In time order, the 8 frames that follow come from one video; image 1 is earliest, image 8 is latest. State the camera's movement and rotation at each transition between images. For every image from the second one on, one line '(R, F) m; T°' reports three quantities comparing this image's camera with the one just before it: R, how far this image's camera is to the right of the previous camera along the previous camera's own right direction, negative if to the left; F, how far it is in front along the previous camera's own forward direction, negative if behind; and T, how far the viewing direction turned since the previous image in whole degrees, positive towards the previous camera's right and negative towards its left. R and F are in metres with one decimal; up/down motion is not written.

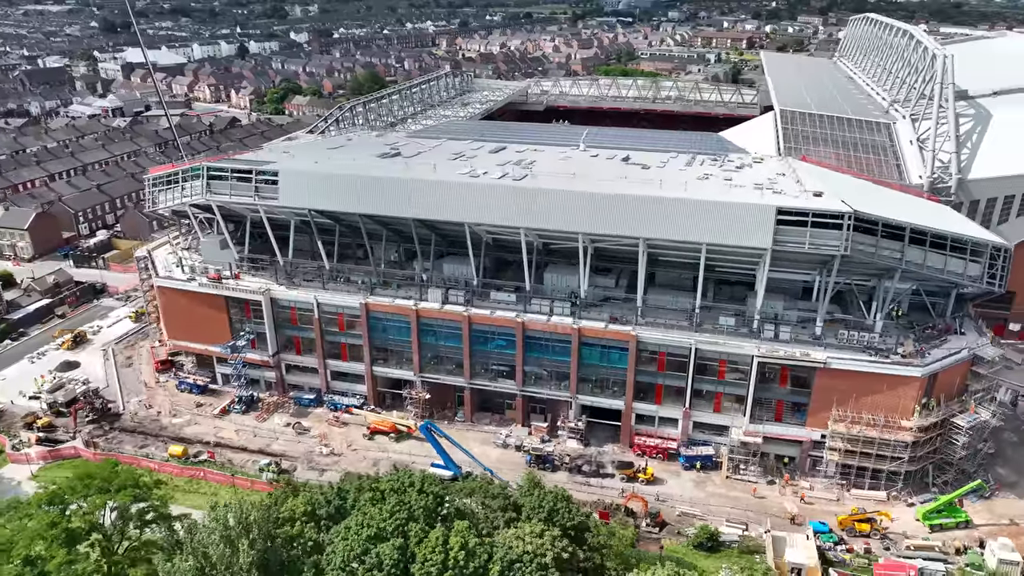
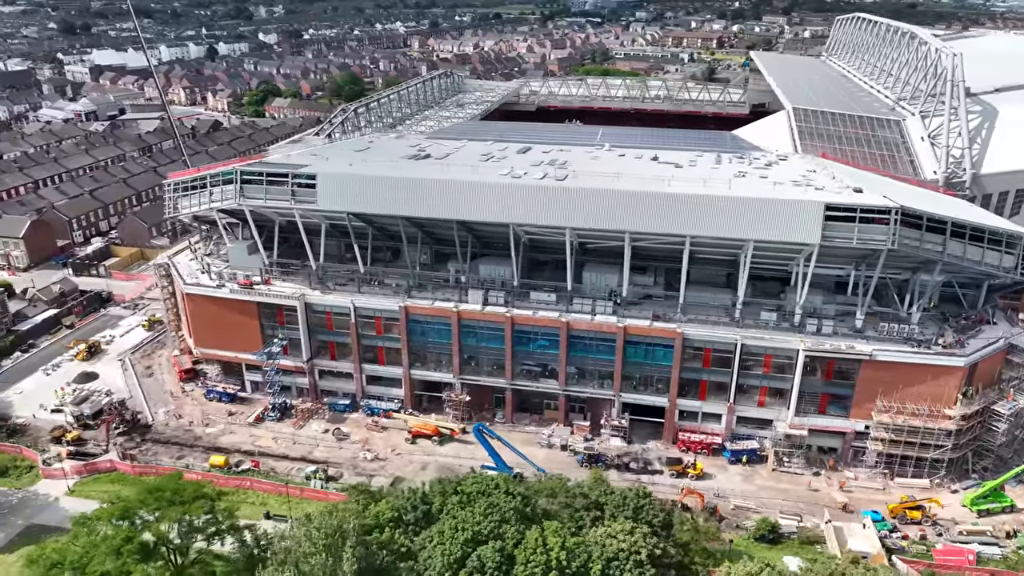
(-4.0, +0.1) m; +3°
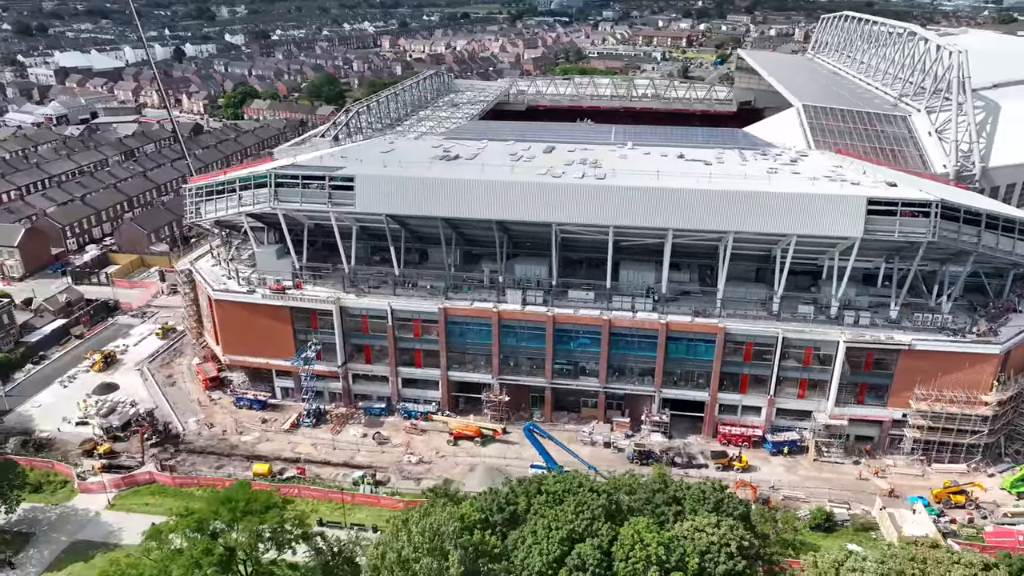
(-3.9, 0.0) m; +3°
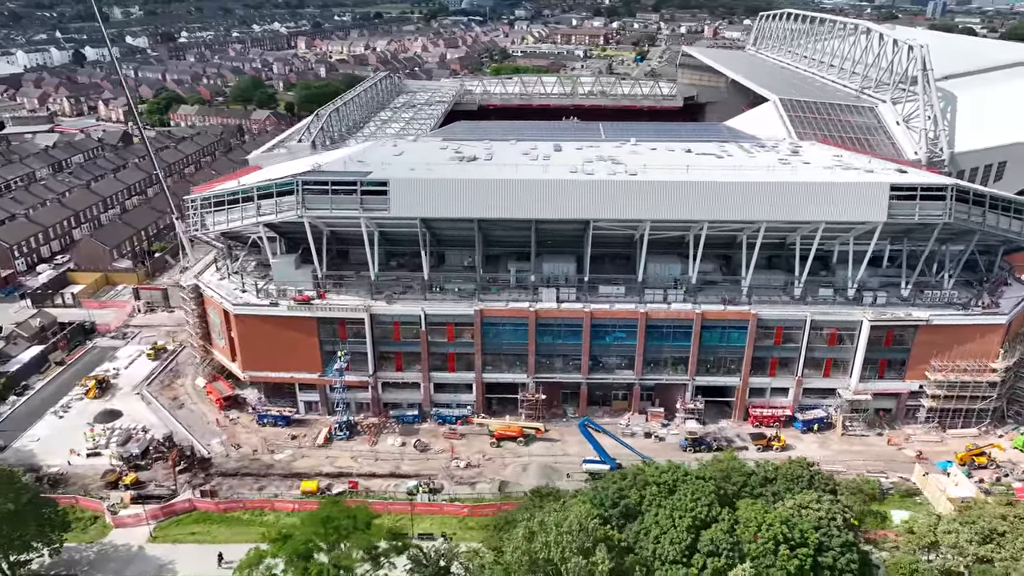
(-6.4, +0.3) m; +7°
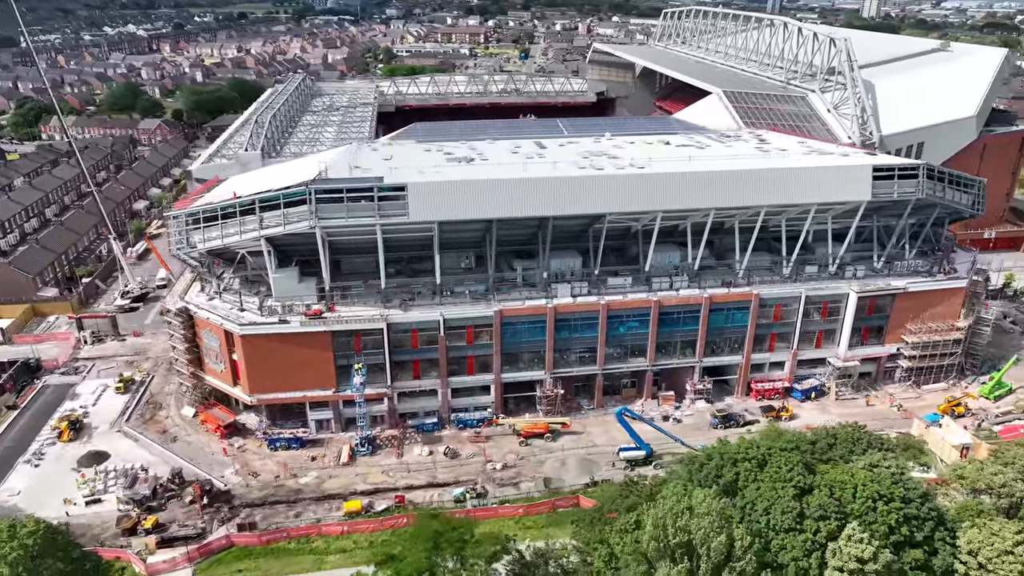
(-7.4, +0.6) m; +10°
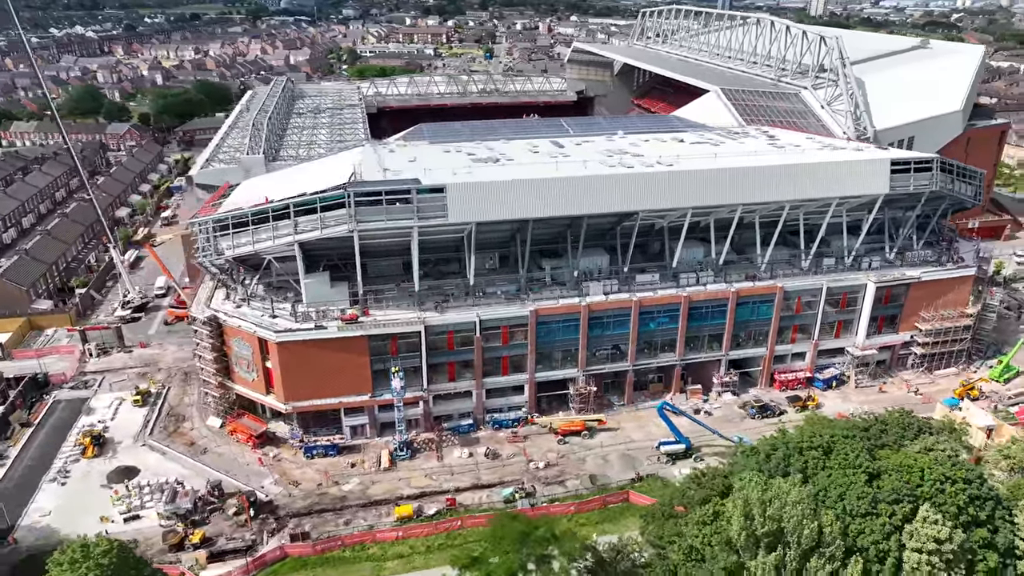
(-4.1, 0.0) m; +3°
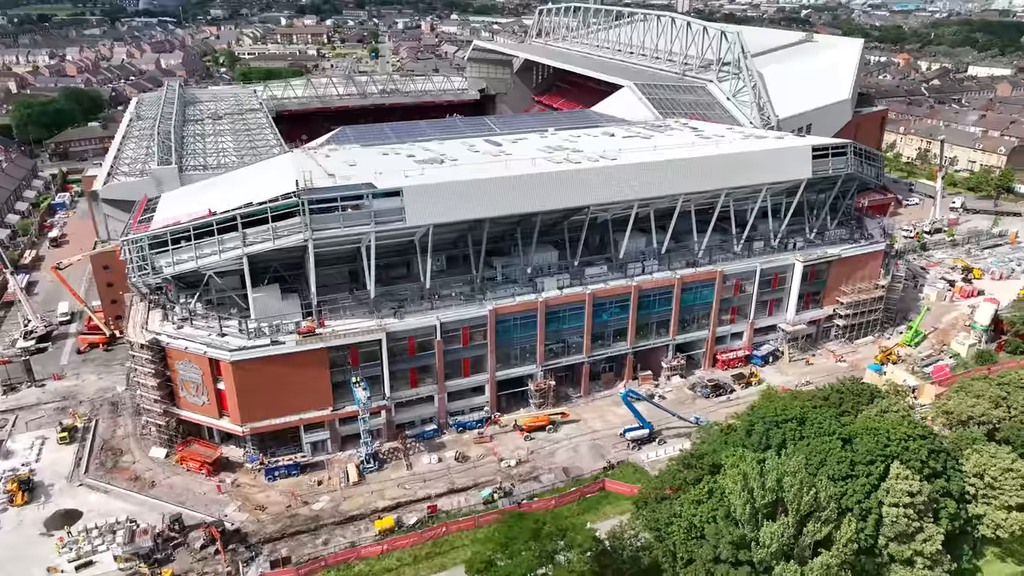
(-3.6, +0.3) m; +9°
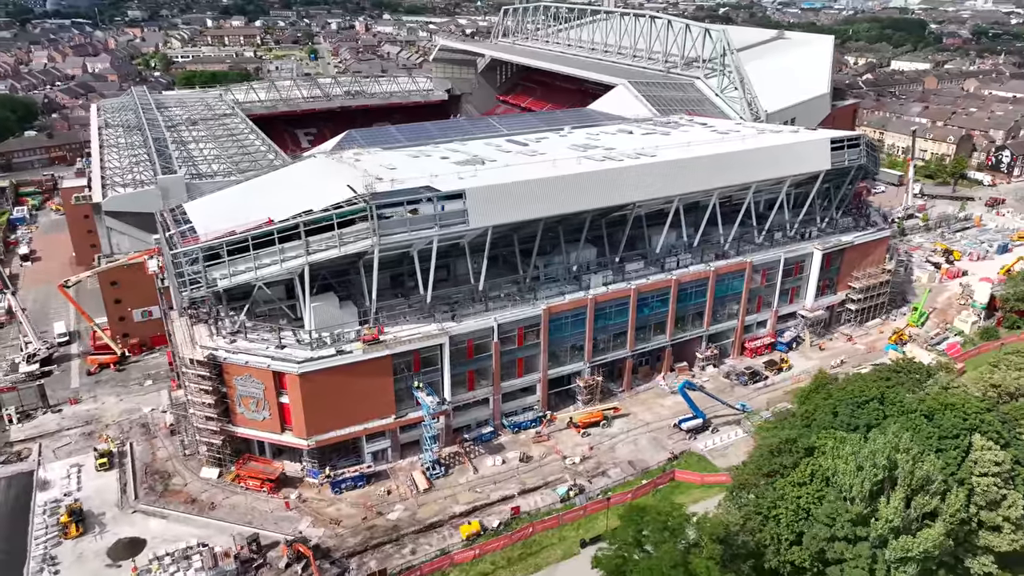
(-6.5, +0.2) m; +5°
